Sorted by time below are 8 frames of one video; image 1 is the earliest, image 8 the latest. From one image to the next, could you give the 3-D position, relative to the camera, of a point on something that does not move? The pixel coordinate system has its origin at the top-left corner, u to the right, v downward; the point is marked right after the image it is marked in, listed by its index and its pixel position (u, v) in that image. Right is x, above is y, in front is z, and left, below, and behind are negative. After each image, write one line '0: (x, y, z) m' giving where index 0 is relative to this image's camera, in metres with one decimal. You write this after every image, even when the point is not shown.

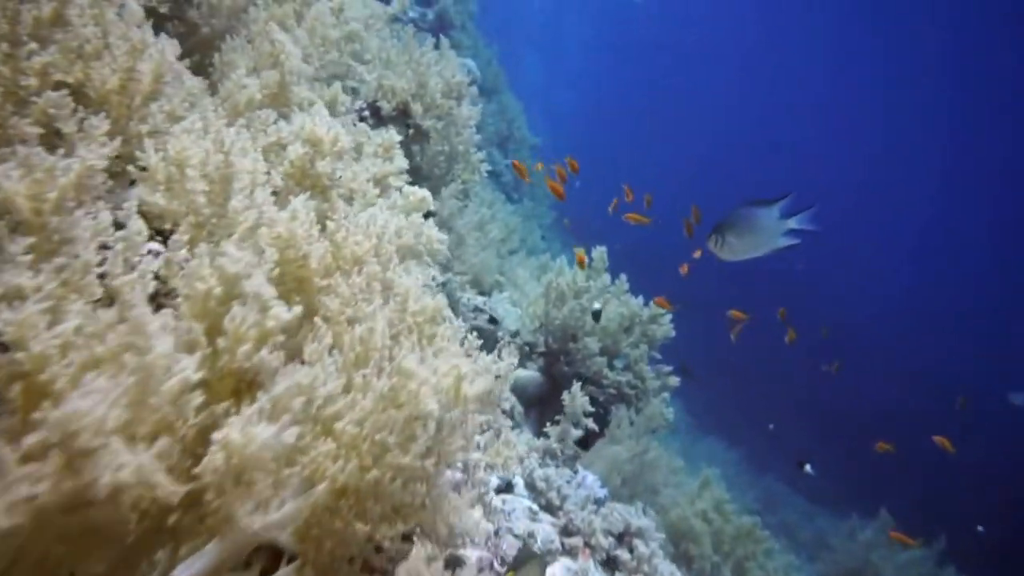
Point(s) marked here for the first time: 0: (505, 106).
0: (-0.1, +3.4, +15.0) m
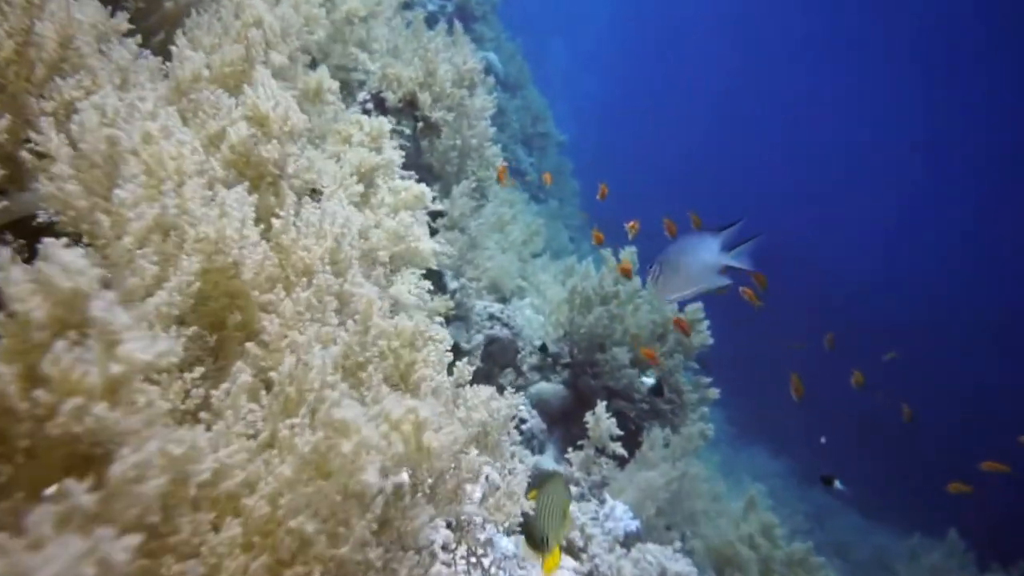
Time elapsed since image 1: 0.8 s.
0: (+0.4, +3.3, +14.6) m
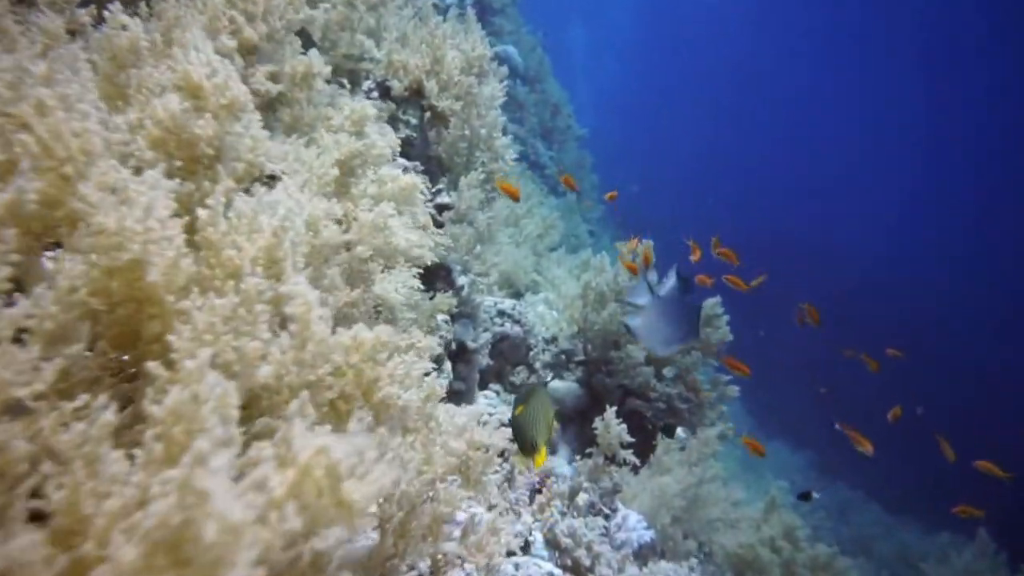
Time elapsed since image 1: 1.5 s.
0: (+0.7, +3.4, +14.3) m
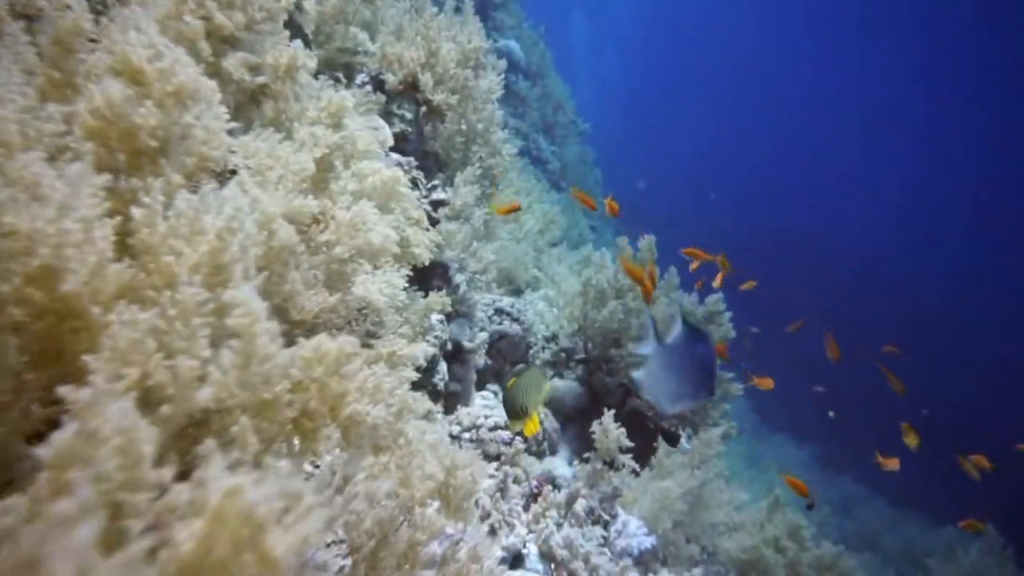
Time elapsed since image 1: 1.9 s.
0: (+0.7, +3.5, +14.2) m
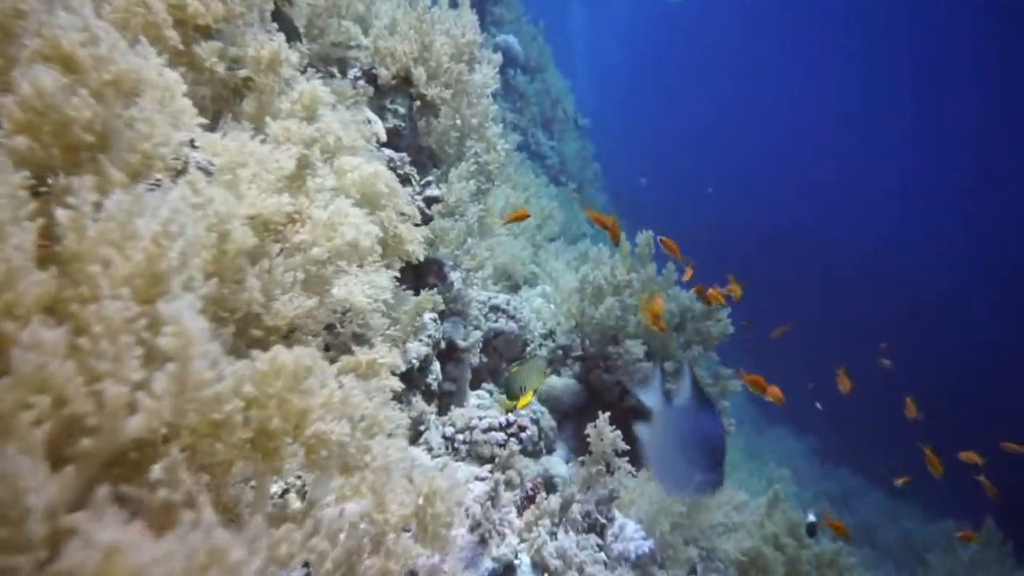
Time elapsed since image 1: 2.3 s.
0: (+0.6, +3.5, +14.1) m
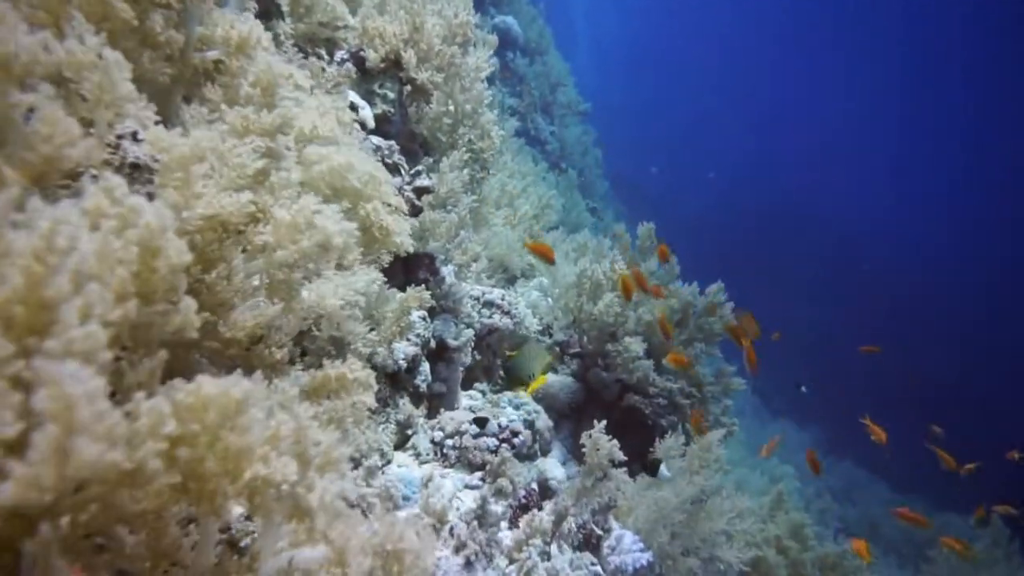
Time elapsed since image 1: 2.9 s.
0: (+0.6, +3.7, +13.8) m
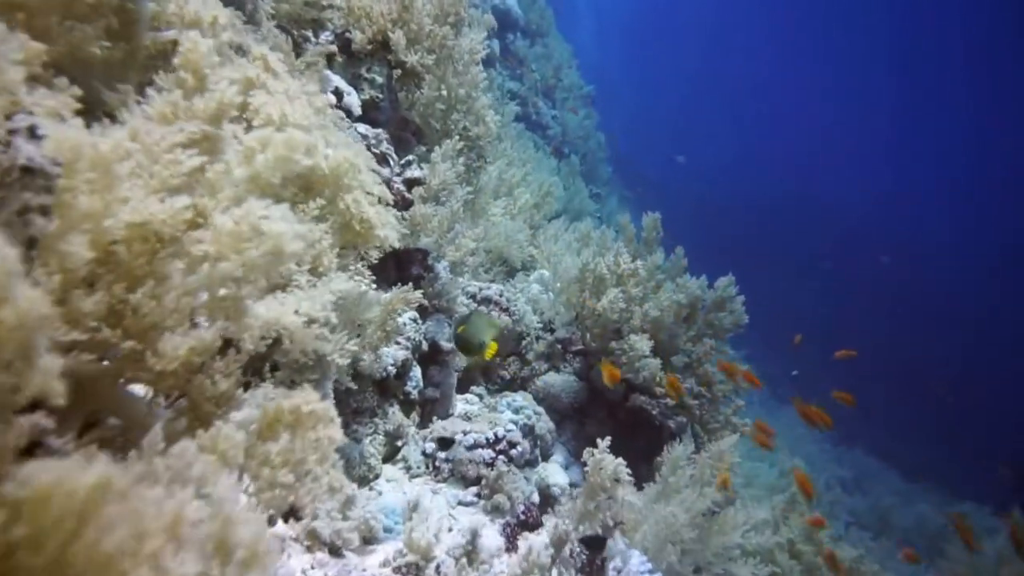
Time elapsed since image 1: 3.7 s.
0: (+0.6, +3.9, +13.4) m
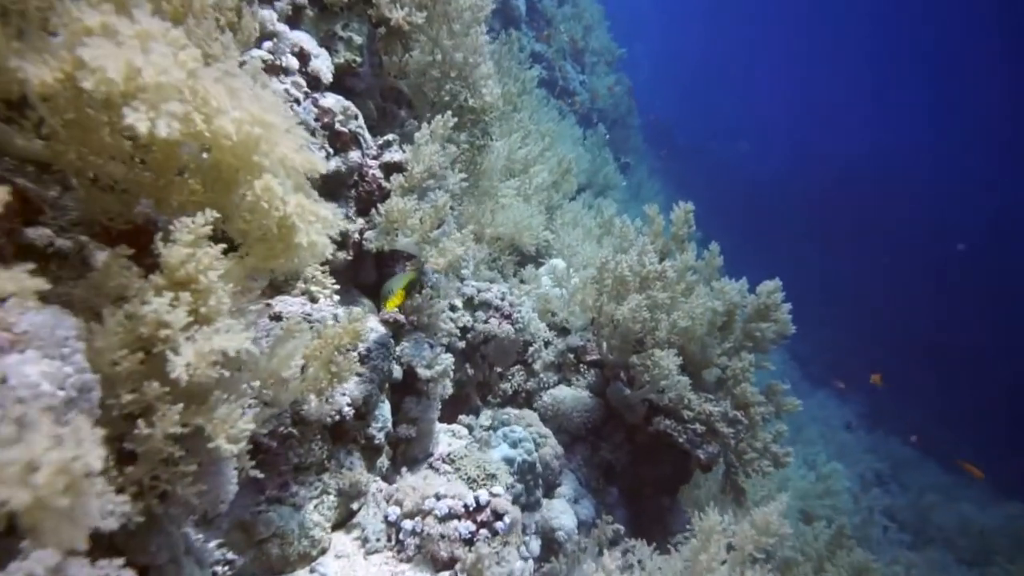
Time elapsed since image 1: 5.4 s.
0: (+1.0, +4.2, +12.4) m
